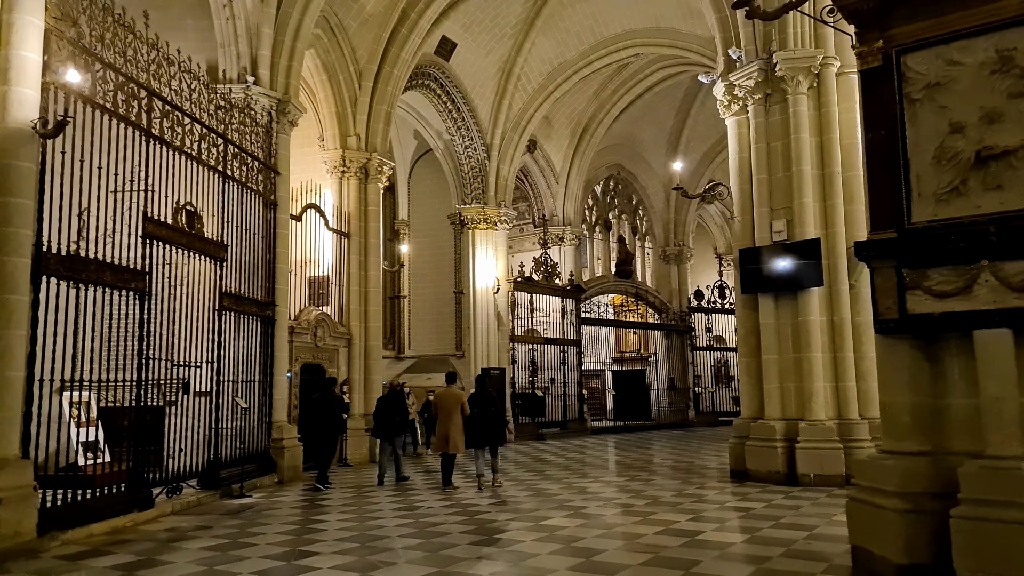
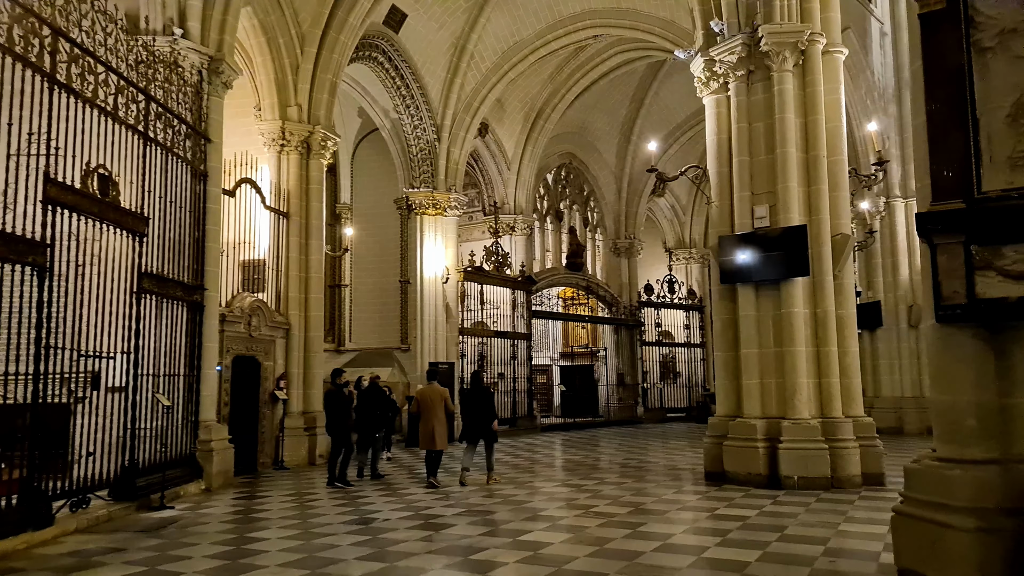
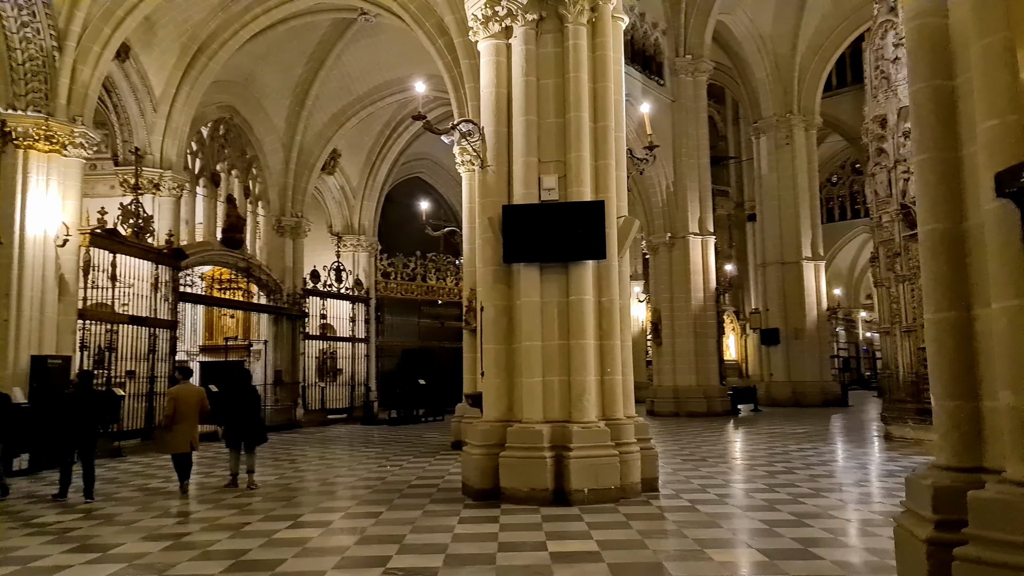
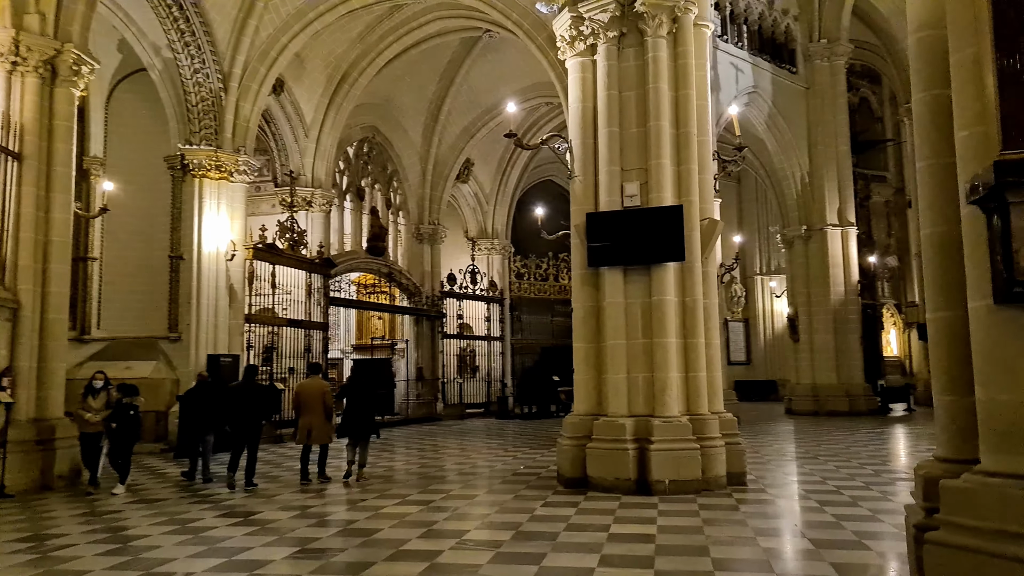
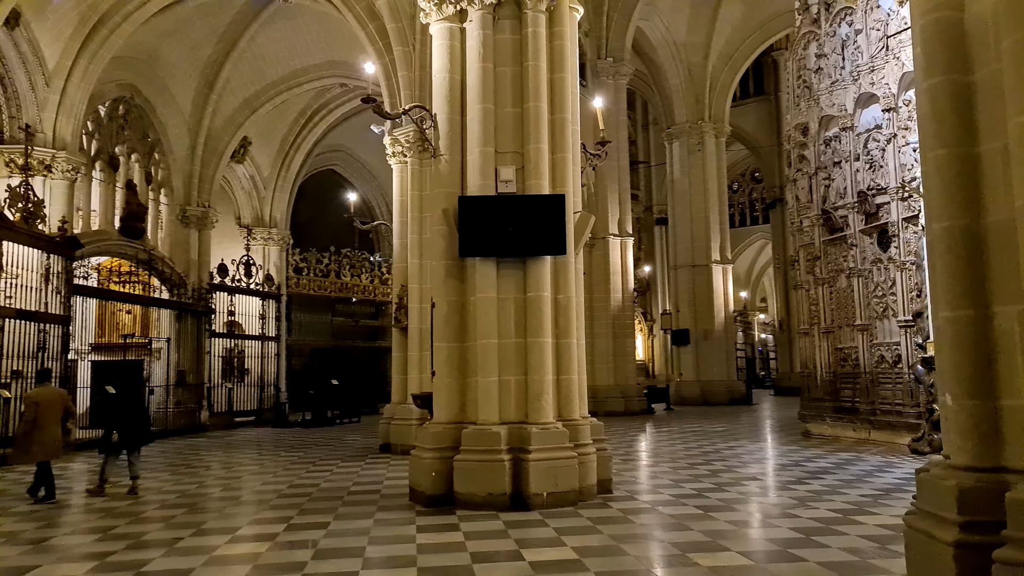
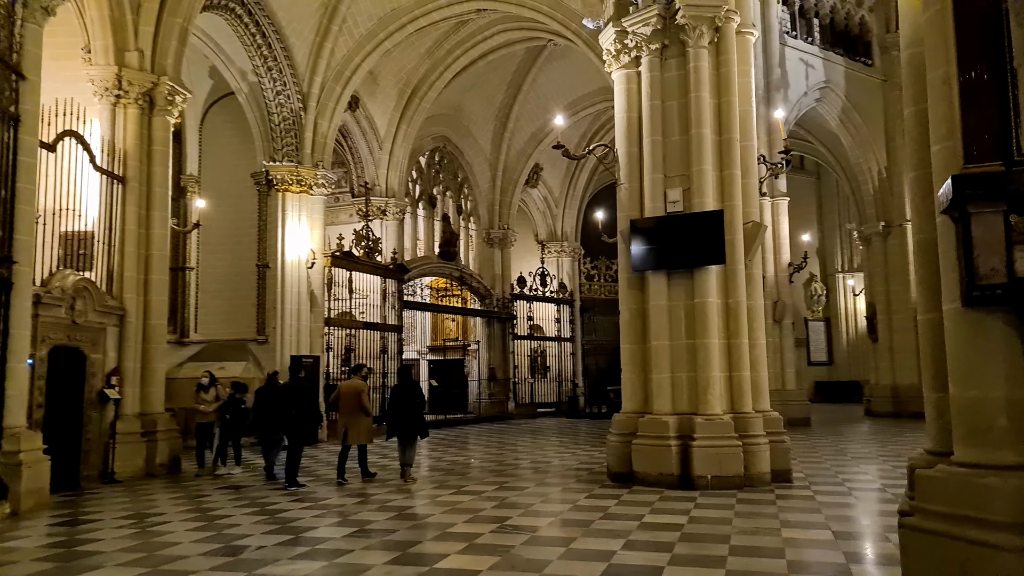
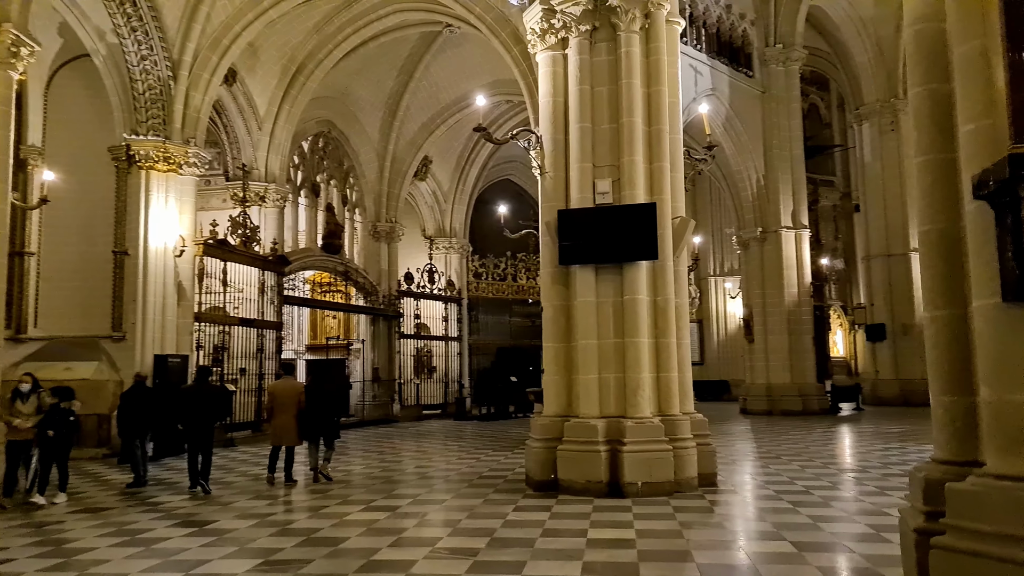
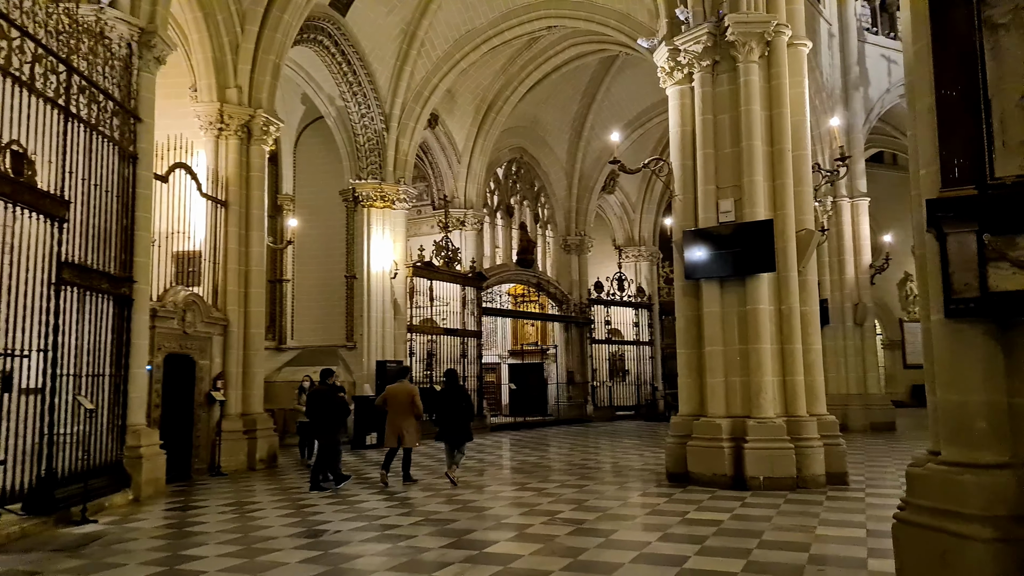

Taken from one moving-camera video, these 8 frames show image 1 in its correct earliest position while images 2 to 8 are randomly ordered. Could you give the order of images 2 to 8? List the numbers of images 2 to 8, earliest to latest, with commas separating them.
2, 8, 6, 4, 7, 3, 5
